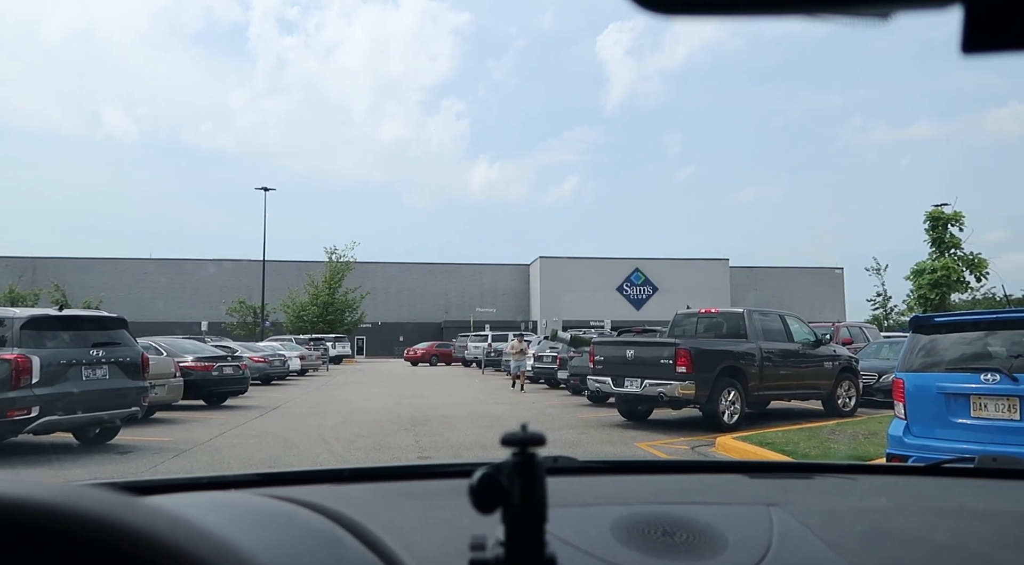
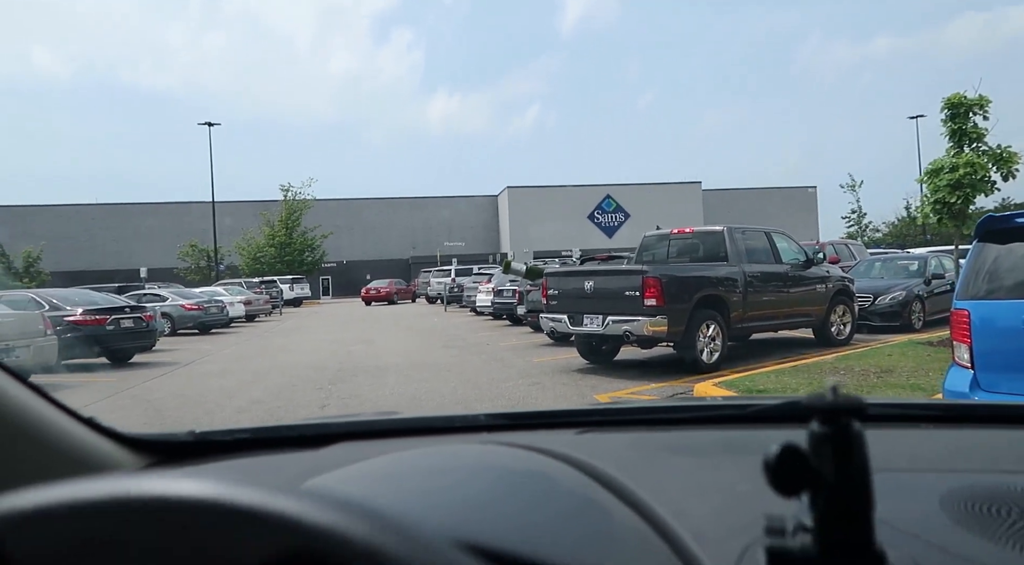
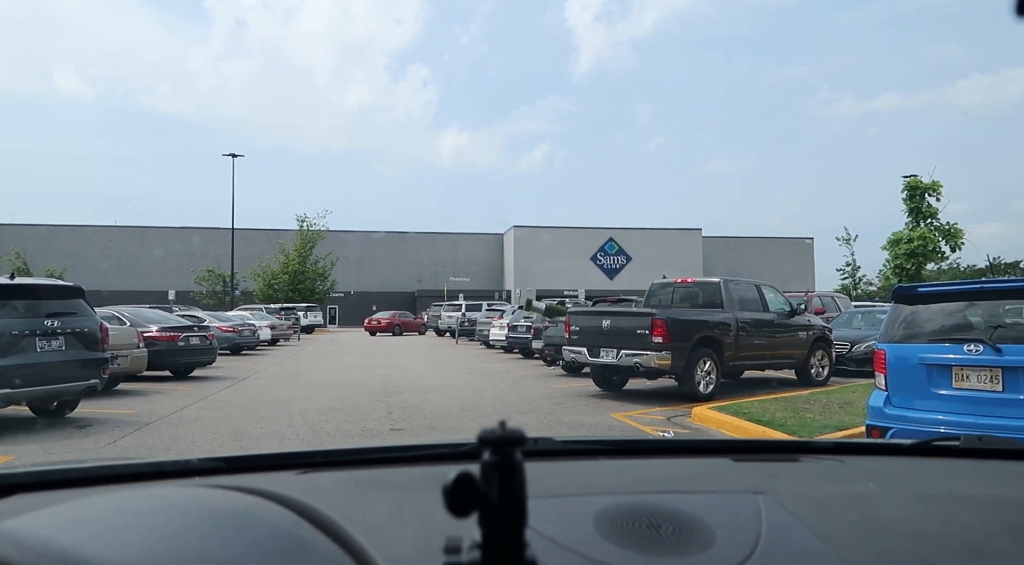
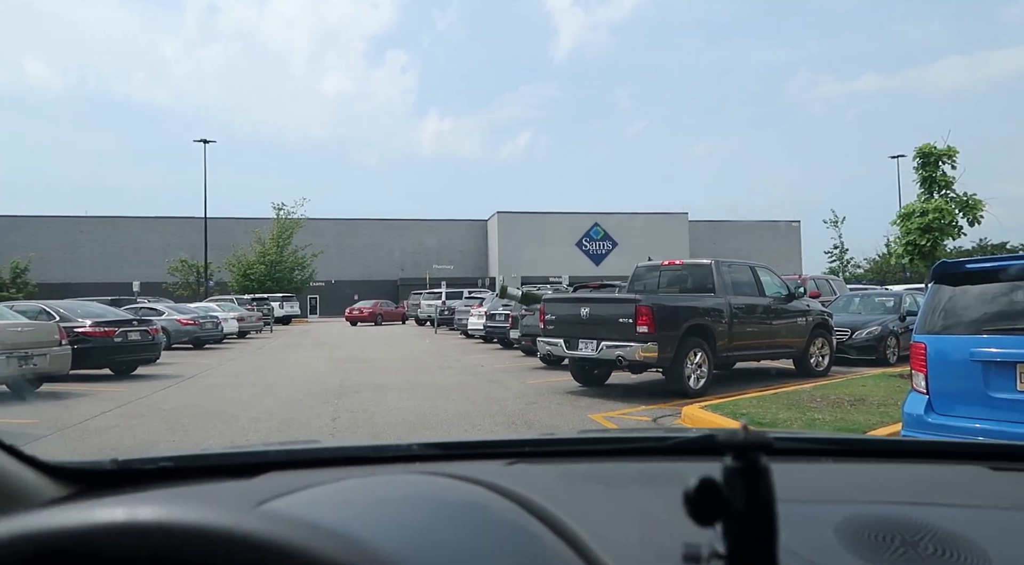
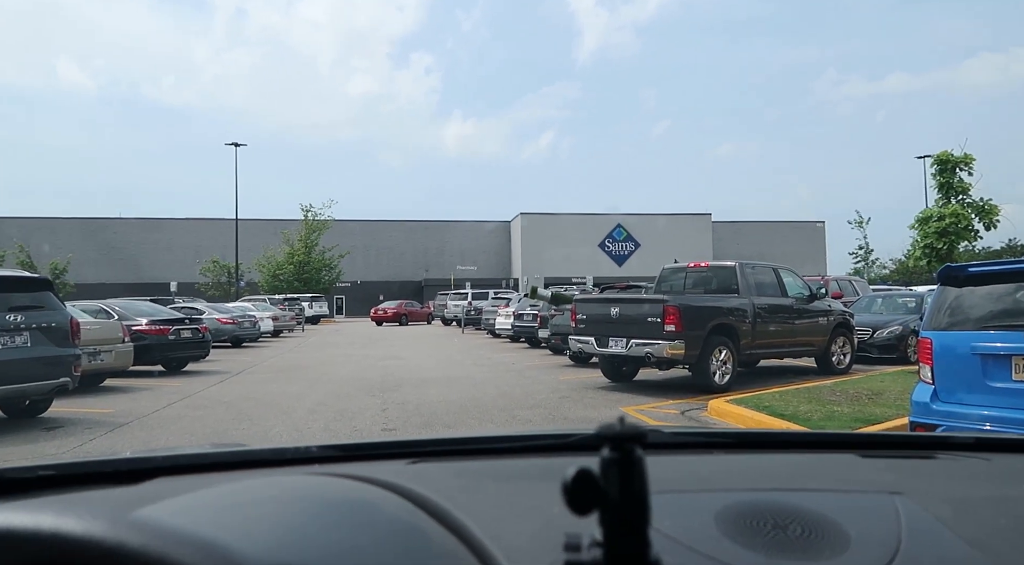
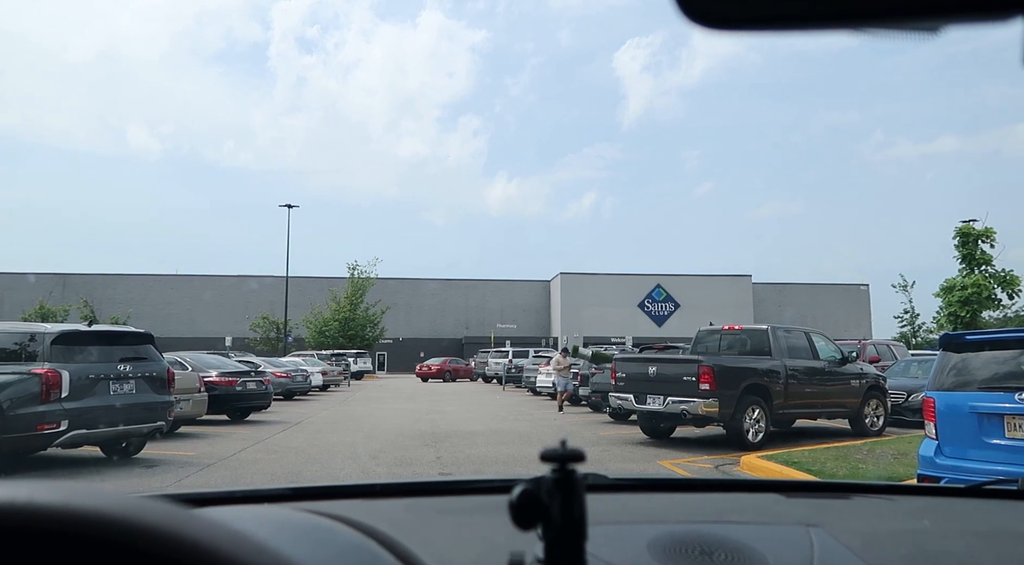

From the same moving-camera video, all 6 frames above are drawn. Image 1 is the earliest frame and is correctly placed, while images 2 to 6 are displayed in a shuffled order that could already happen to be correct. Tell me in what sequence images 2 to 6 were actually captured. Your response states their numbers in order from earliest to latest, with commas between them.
6, 3, 5, 4, 2
